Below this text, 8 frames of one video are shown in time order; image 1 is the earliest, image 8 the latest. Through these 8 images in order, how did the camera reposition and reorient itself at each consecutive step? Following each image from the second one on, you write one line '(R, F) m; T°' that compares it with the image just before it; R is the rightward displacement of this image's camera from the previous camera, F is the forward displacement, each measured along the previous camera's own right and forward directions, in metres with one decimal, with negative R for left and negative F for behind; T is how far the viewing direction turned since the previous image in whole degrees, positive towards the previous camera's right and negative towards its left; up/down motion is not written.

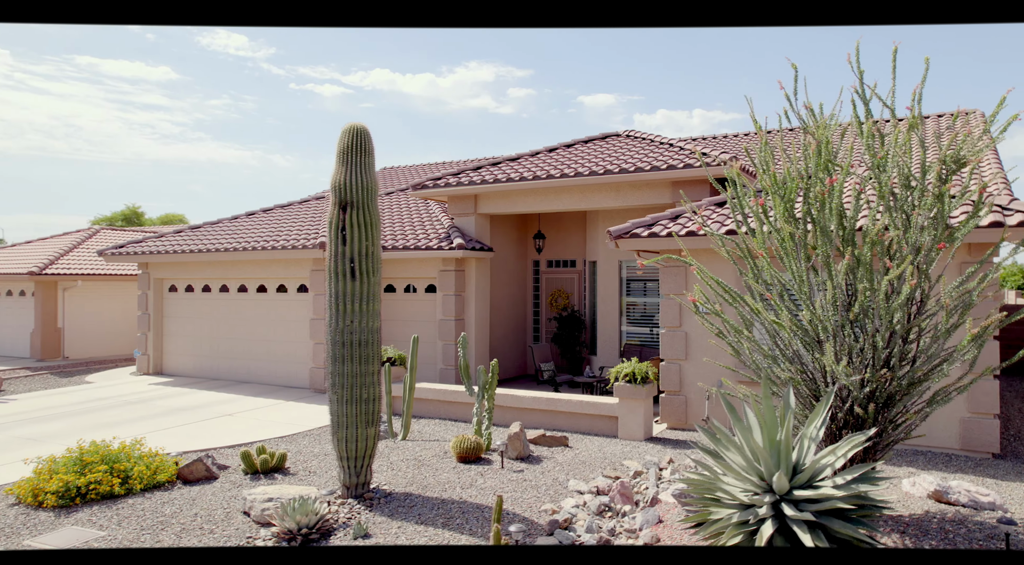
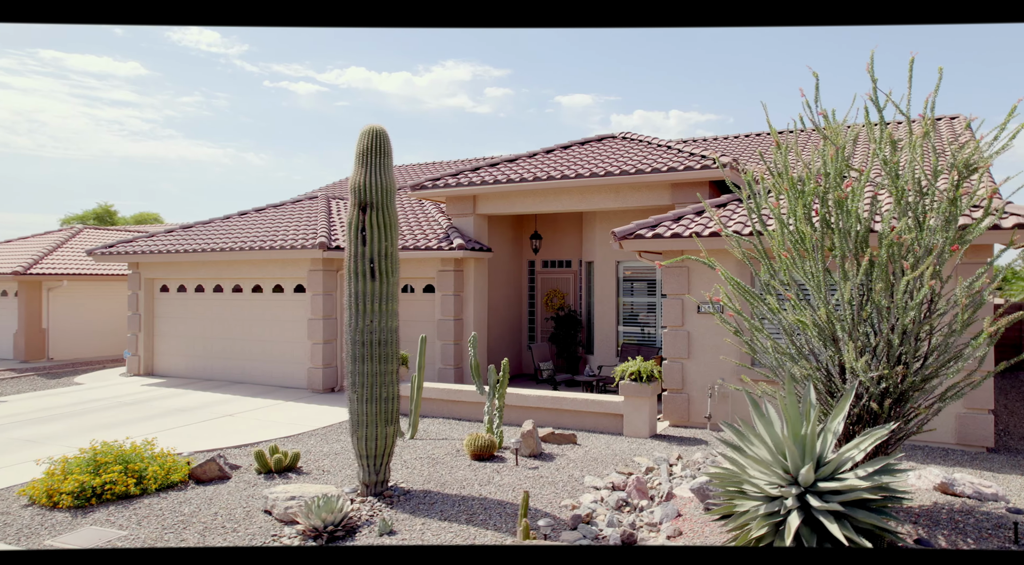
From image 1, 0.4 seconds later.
(-0.4, -0.1) m; +2°
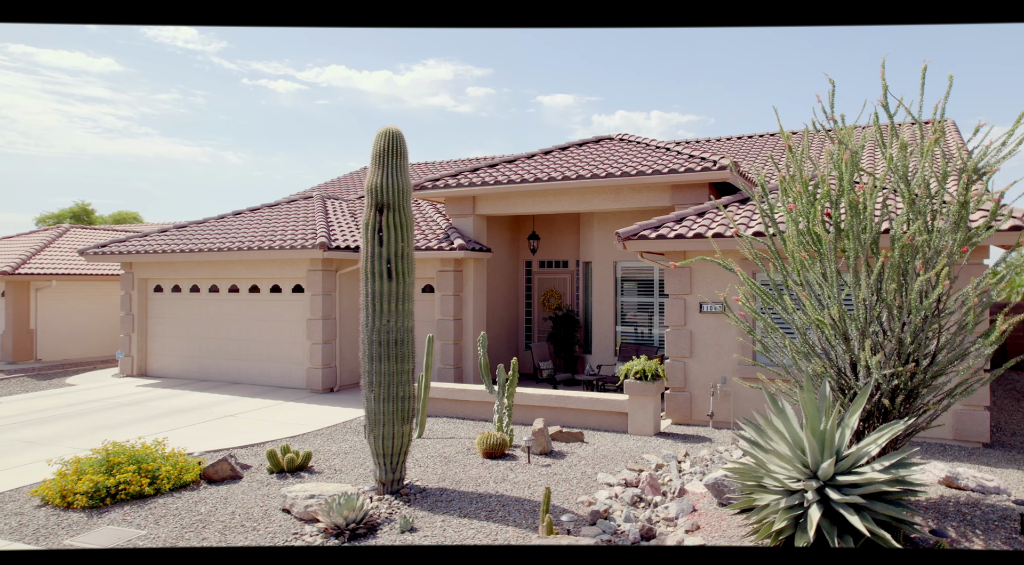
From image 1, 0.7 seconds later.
(-0.4, -0.1) m; +1°
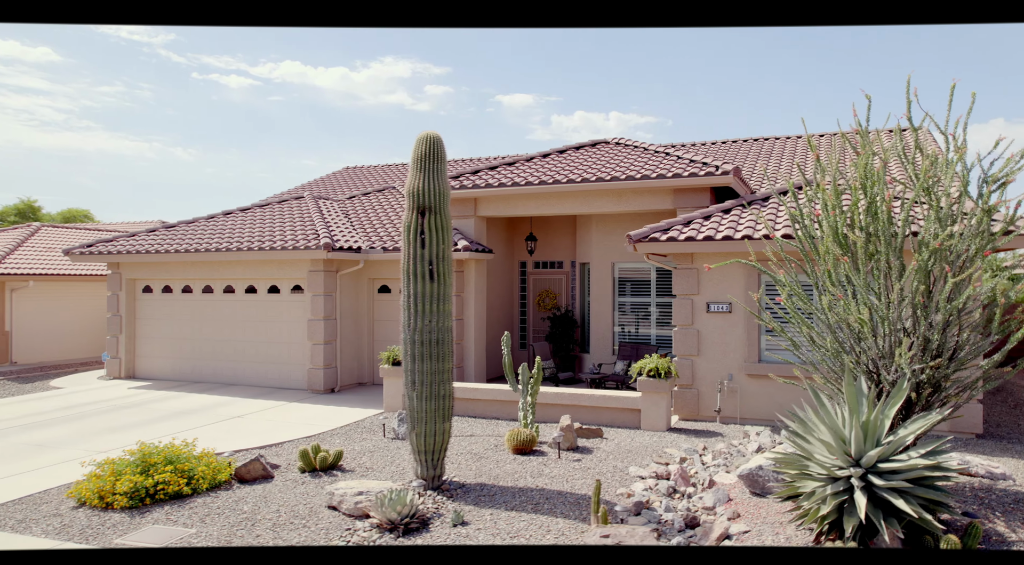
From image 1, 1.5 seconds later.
(-0.9, -0.3) m; +3°
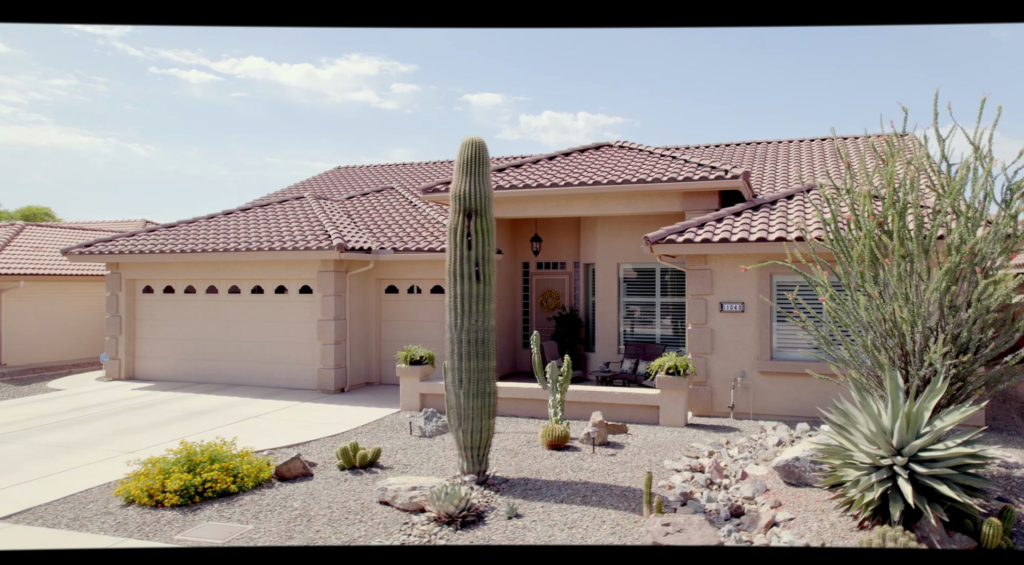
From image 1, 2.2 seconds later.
(-0.9, -0.3) m; +3°
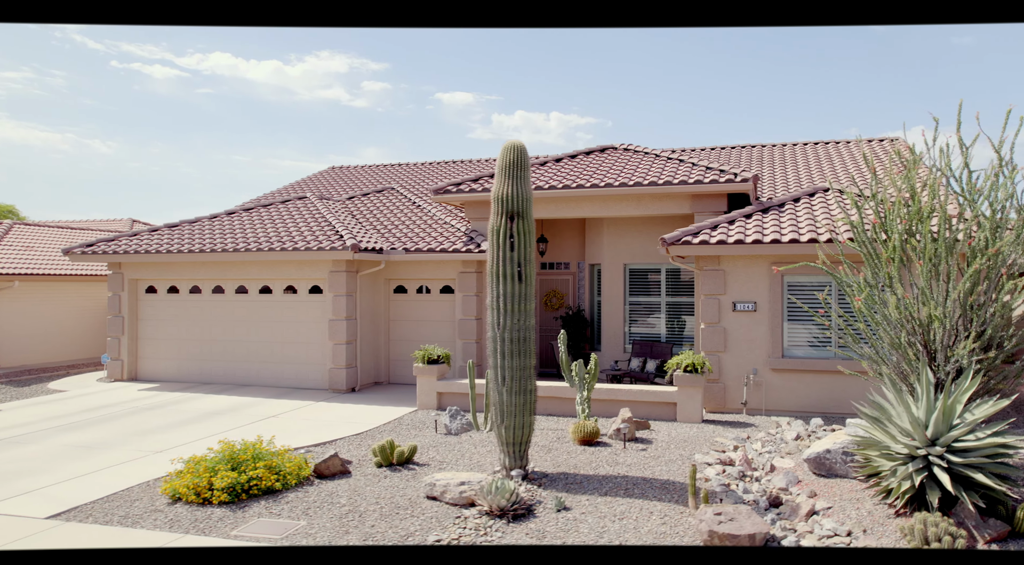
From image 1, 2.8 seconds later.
(-0.8, -0.2) m; +2°
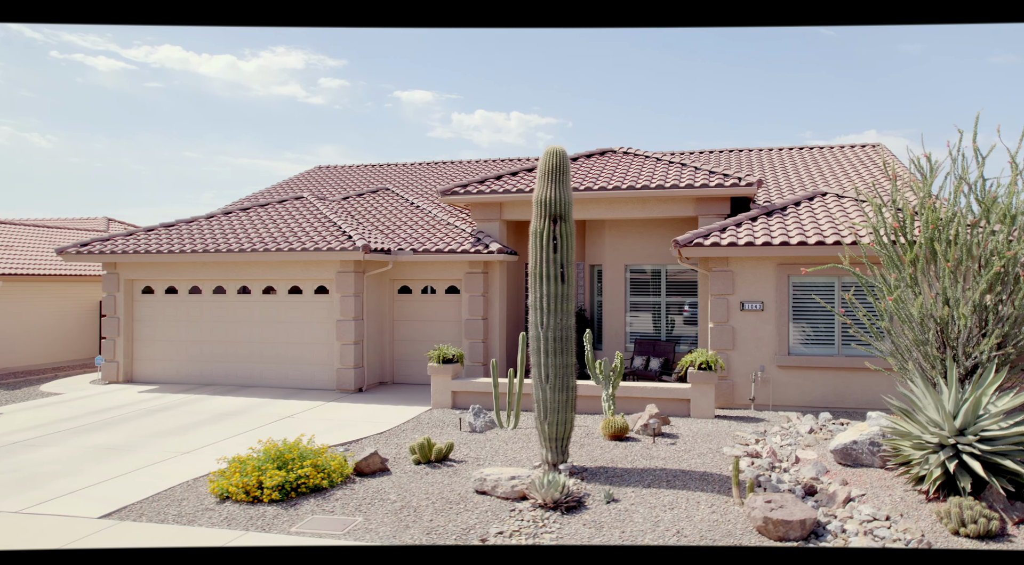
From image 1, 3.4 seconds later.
(-1.0, -0.3) m; +3°
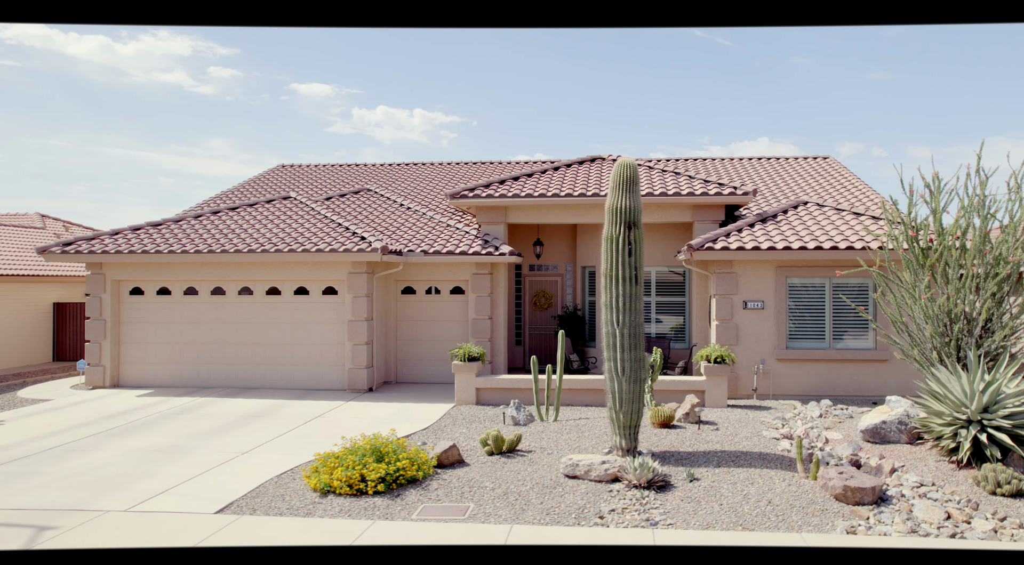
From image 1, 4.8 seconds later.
(-2.4, -0.6) m; +8°
